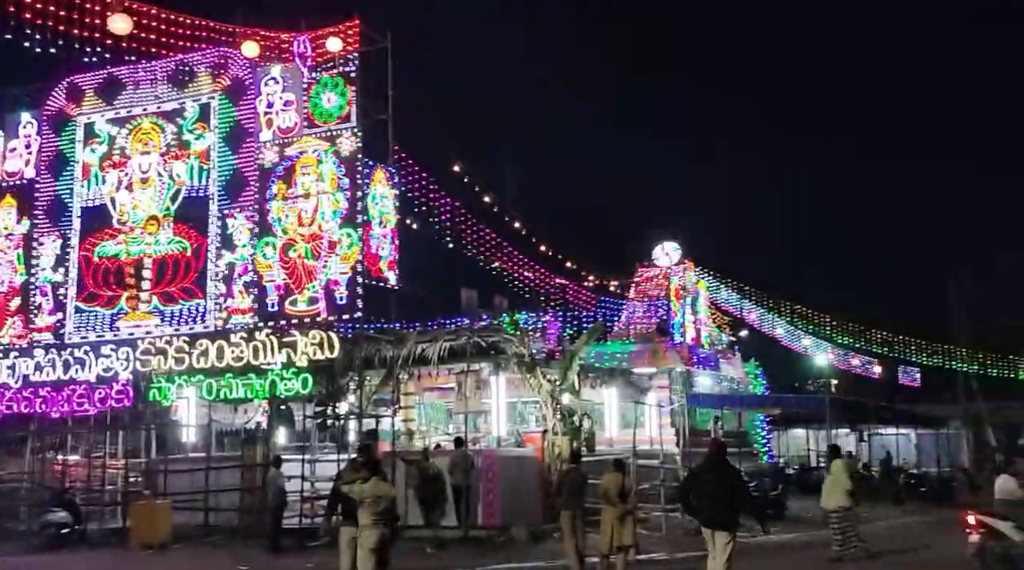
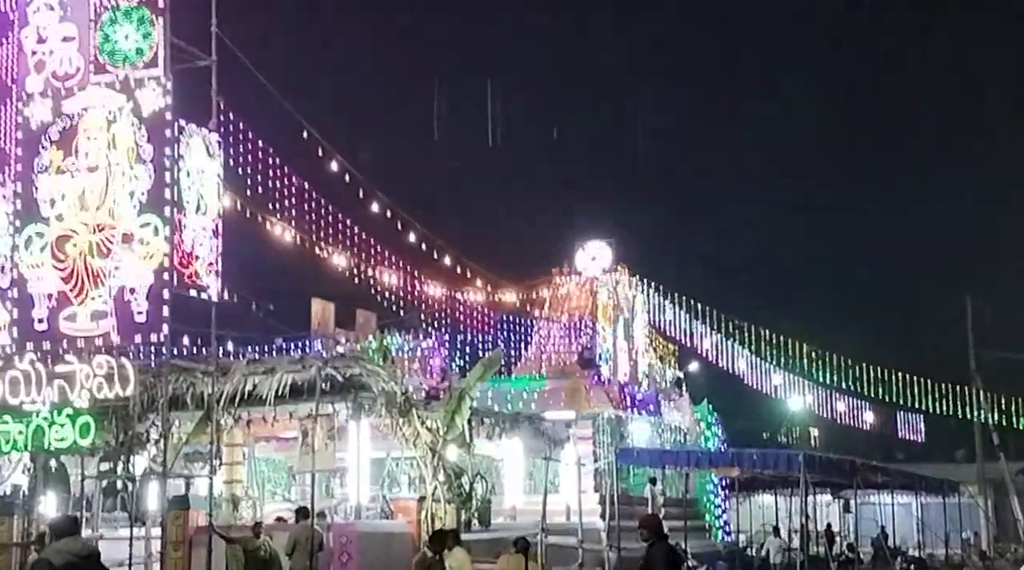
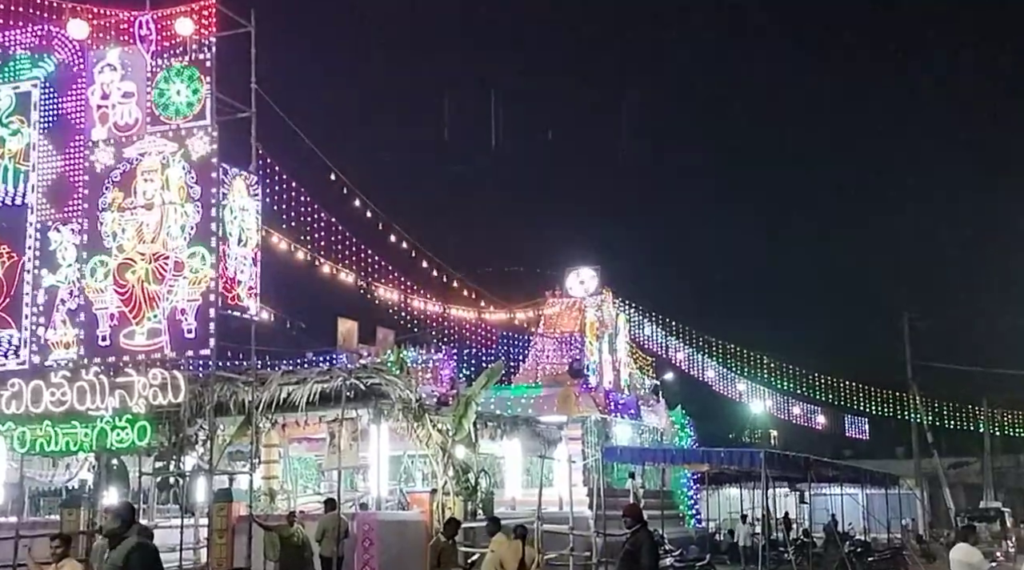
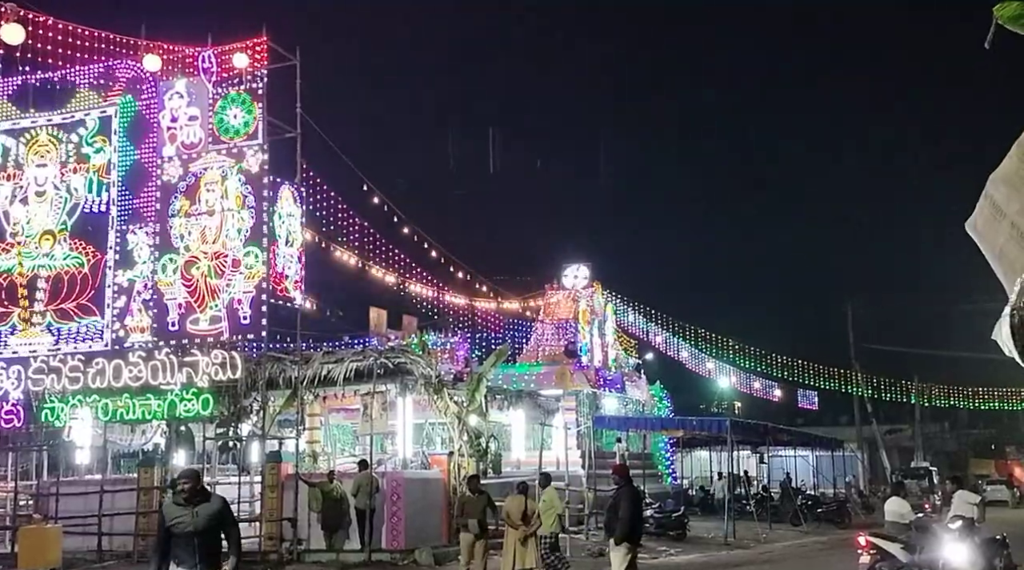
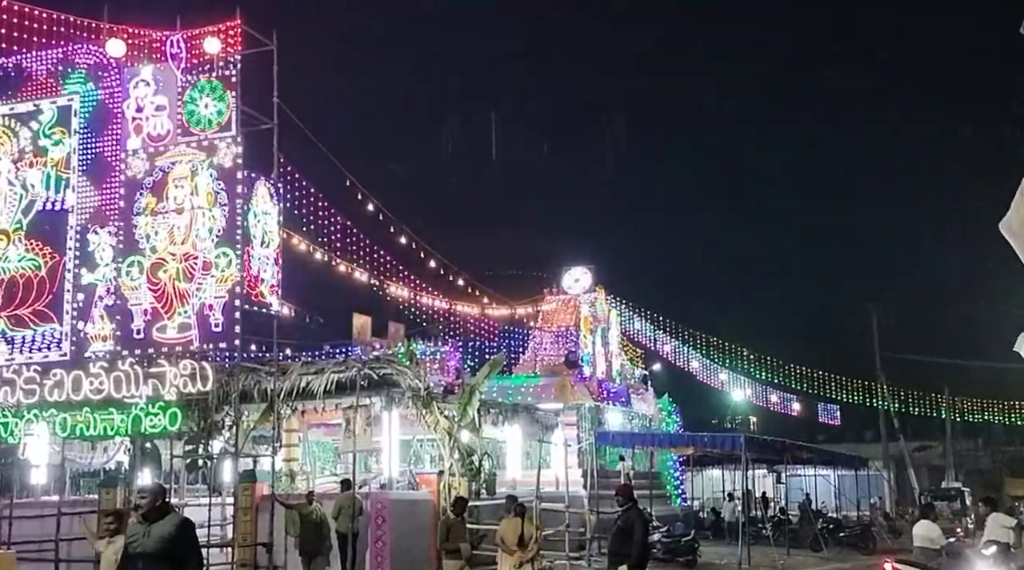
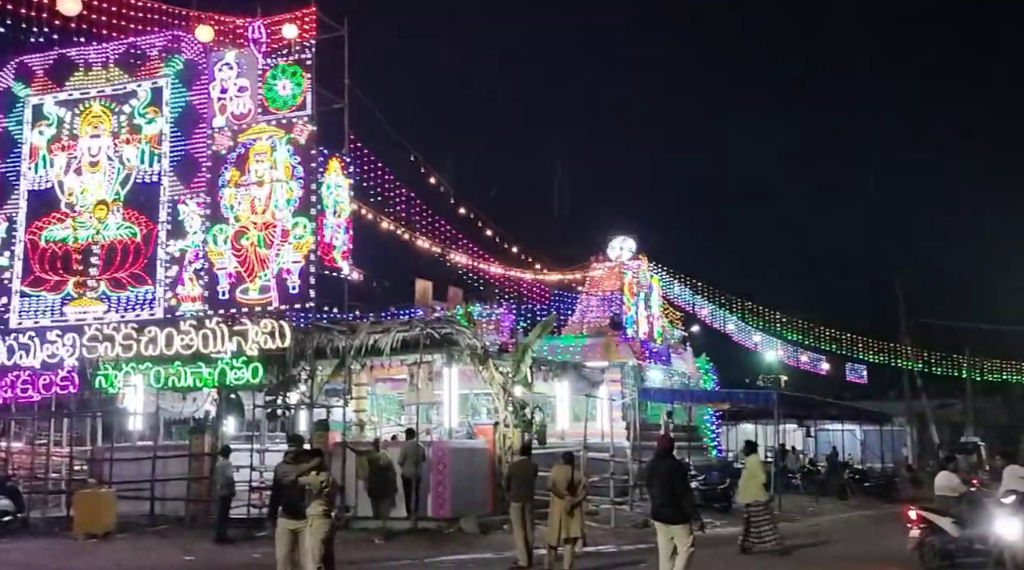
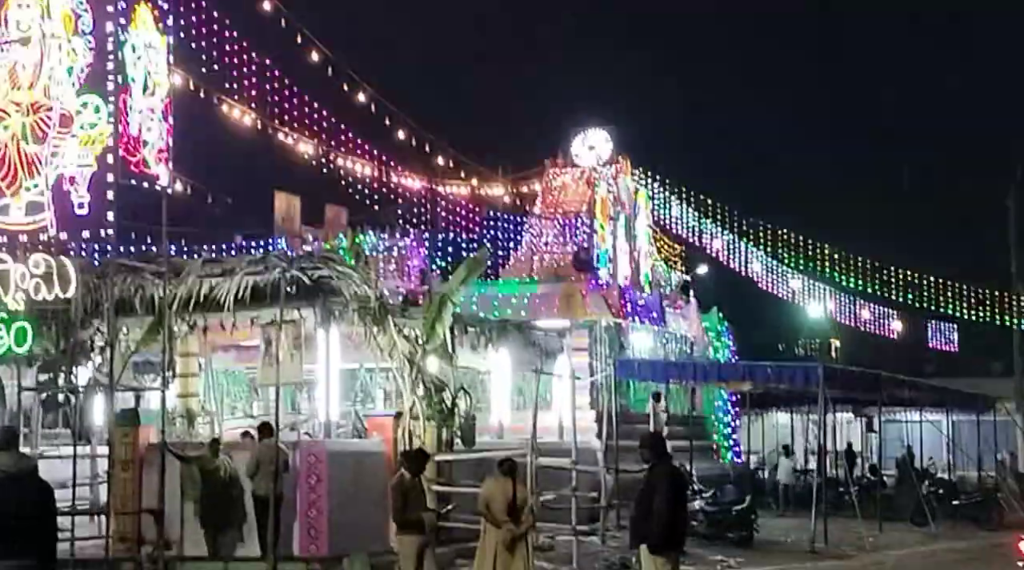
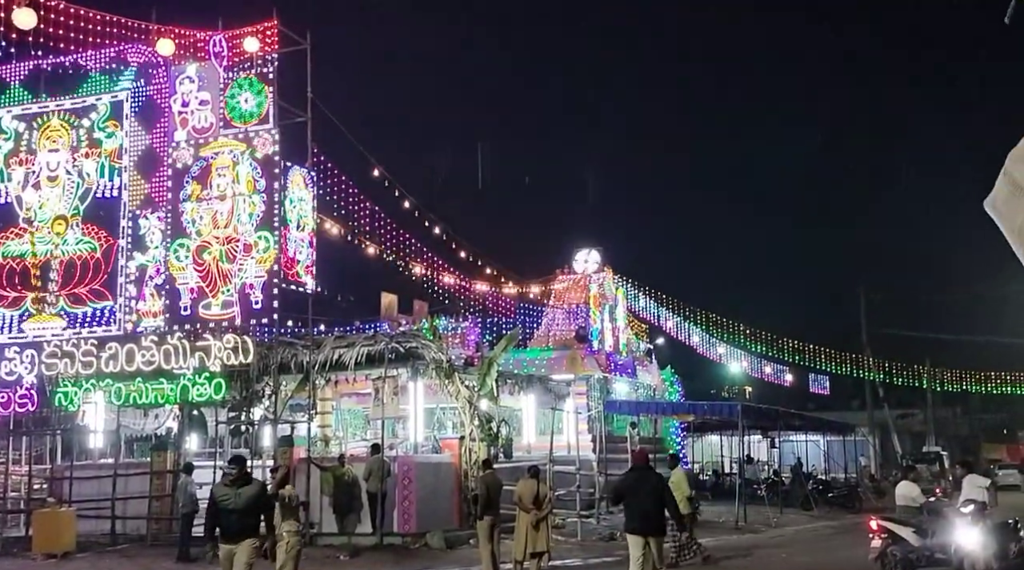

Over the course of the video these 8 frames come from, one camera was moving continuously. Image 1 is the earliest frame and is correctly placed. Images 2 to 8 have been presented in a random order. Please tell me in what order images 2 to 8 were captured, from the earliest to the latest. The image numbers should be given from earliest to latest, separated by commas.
6, 8, 4, 5, 3, 2, 7
